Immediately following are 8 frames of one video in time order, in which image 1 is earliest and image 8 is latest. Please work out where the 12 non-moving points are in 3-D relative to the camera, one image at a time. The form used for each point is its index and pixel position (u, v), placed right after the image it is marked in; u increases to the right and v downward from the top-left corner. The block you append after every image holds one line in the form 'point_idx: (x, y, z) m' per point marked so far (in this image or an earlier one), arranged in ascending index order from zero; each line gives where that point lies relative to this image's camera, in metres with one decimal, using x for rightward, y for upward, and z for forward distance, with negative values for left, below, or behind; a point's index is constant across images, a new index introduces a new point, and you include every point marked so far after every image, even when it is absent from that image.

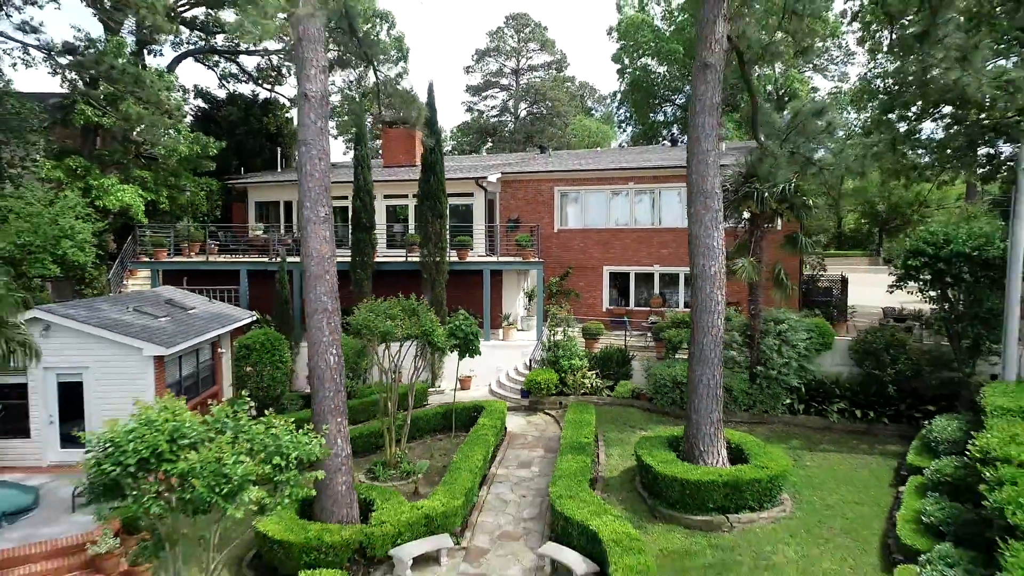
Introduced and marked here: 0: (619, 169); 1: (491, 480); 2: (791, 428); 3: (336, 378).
0: (+2.6, +2.8, +17.6) m
1: (-0.3, -2.7, +10.3) m
2: (+4.5, -2.2, +11.7) m
3: (-2.0, -1.0, +8.4) m
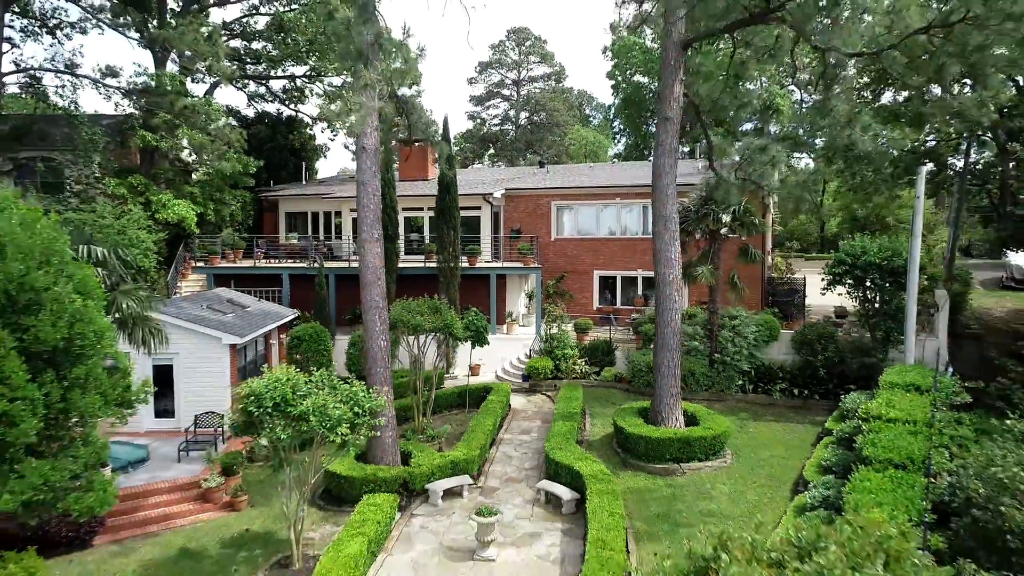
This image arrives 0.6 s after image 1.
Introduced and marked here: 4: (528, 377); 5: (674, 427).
0: (+2.6, +2.8, +20.3) m
1: (-0.2, -2.7, +13.1) m
2: (+4.5, -2.2, +14.5) m
3: (-1.9, -1.0, +11.1) m
4: (+0.4, -2.0, +16.7) m
5: (+2.7, -2.2, +12.4) m
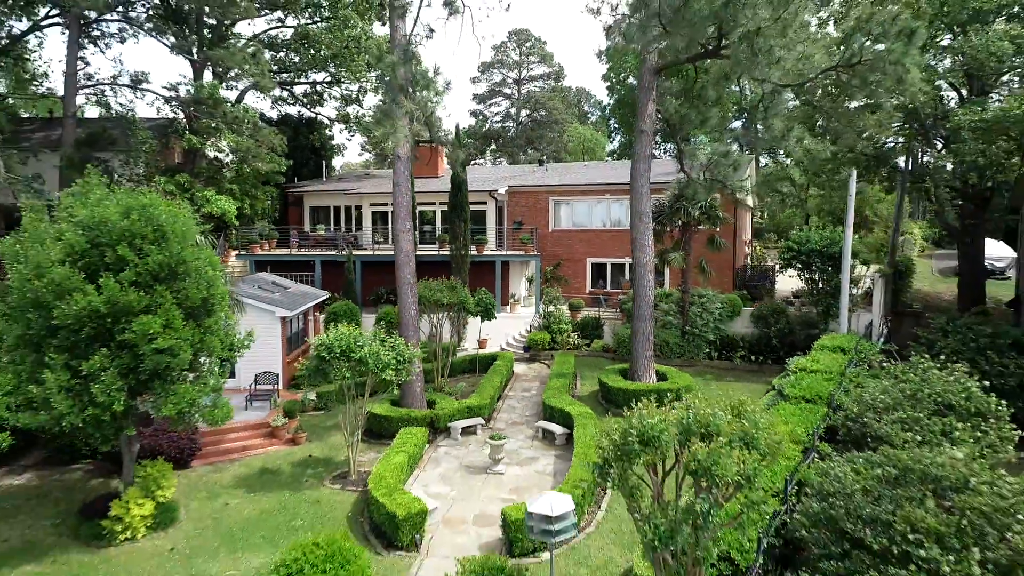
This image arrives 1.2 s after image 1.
0: (+2.7, +3.2, +23.1) m
1: (-0.1, -2.3, +15.9) m
2: (+4.6, -1.8, +17.3) m
3: (-1.8, -0.7, +13.9) m
4: (+0.5, -1.6, +19.5) m
5: (+2.8, -1.9, +15.2) m
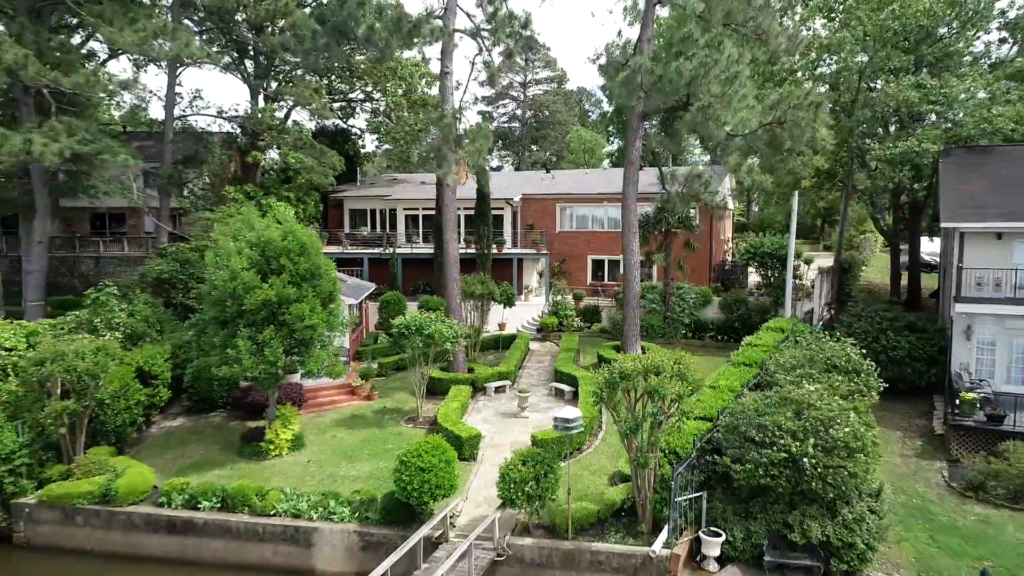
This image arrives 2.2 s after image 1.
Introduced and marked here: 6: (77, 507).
0: (+3.2, +3.5, +27.5) m
1: (+0.4, -2.2, +20.4) m
2: (+5.1, -1.7, +21.8) m
3: (-1.3, -0.5, +18.4) m
4: (+1.0, -1.4, +24.0) m
5: (+3.3, -1.7, +19.7) m
6: (-7.3, -3.7, +12.4) m
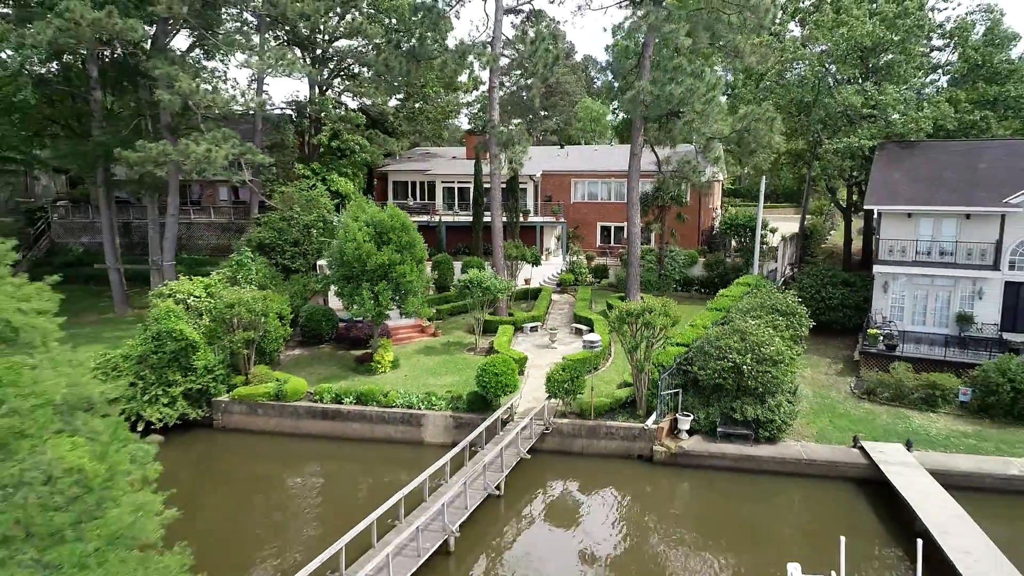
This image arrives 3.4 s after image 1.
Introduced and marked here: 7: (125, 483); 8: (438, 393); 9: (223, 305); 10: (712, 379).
0: (+4.2, +5.2, +33.0) m
1: (+1.4, -0.9, +26.2) m
2: (+6.1, -0.3, +27.6) m
3: (-0.3, +0.6, +24.2) m
4: (+2.0, +0.1, +29.8) m
5: (+4.3, -0.5, +25.5) m
6: (-6.3, -2.8, +18.3) m
7: (-4.0, -2.0, +7.8) m
8: (-1.8, -2.6, +18.5) m
9: (-7.3, -0.4, +18.5) m
10: (+4.5, -2.1, +16.6) m
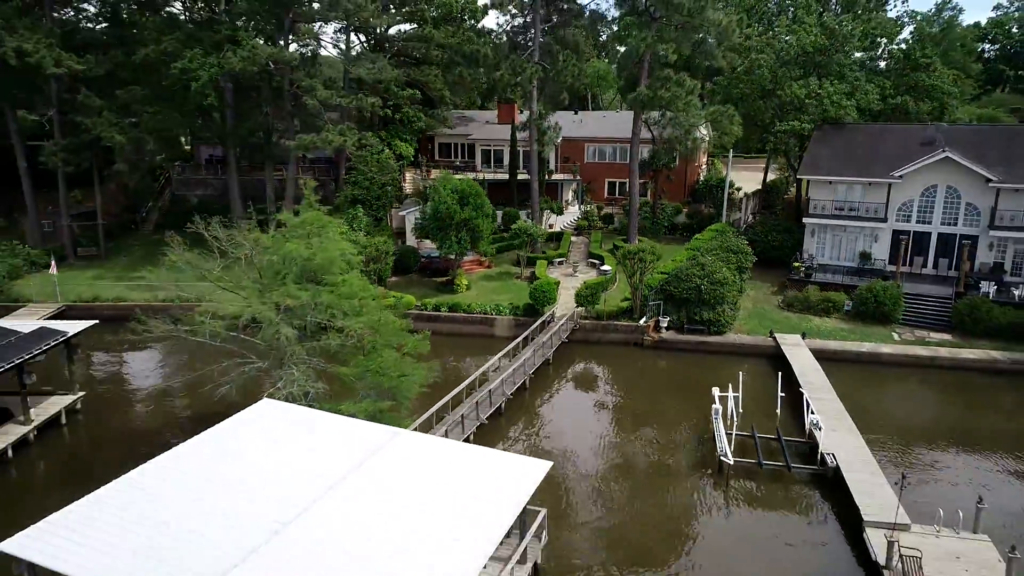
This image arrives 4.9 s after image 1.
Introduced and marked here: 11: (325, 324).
0: (+5.7, +8.5, +41.6) m
1: (+2.8, +1.8, +35.4) m
2: (+7.6, +2.5, +36.7) m
3: (+1.1, +3.1, +33.2) m
4: (+3.5, +3.1, +38.8) m
5: (+5.7, +2.1, +34.7) m
6: (-4.8, -0.9, +27.7) m
7: (-2.6, -1.0, +17.1) m
8: (-0.3, -0.6, +27.9) m
9: (-5.8, +1.6, +27.7) m
10: (+6.0, -0.2, +26.0) m
11: (-4.0, -0.8, +15.8) m
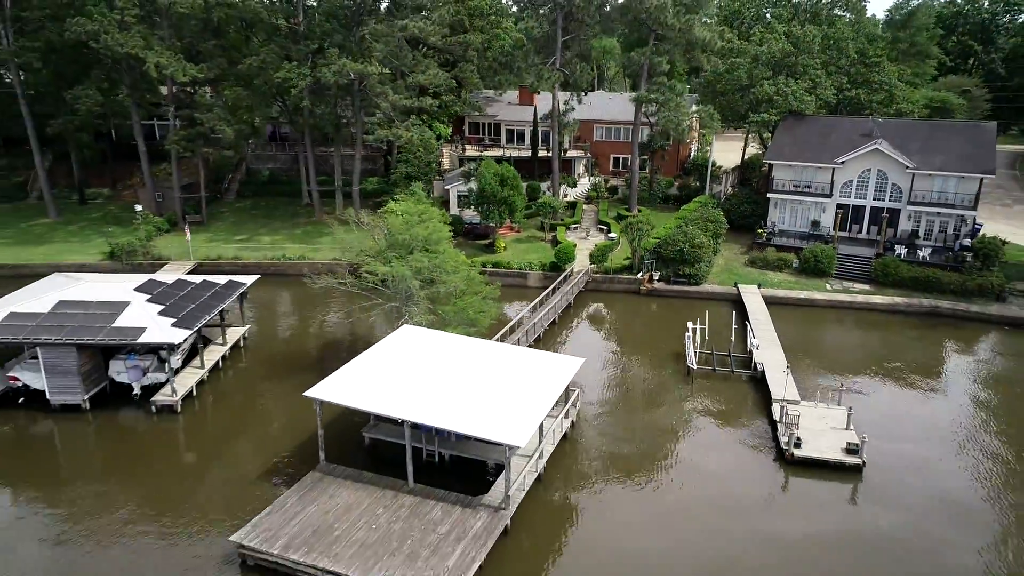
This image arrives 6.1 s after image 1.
0: (+7.1, +11.3, +49.6) m
1: (+4.2, +4.2, +43.8) m
2: (+9.0, +5.0, +45.1) m
3: (+2.6, +5.4, +41.6) m
4: (+4.9, +5.7, +47.2) m
5: (+7.1, +4.5, +43.1) m
6: (-3.4, +1.0, +36.3) m
7: (-1.2, +0.2, +25.8) m
8: (+1.1, +1.3, +36.5) m
9: (-4.4, +3.5, +36.1) m
10: (+7.4, +1.5, +34.6) m
11: (-2.6, +0.3, +24.5) m
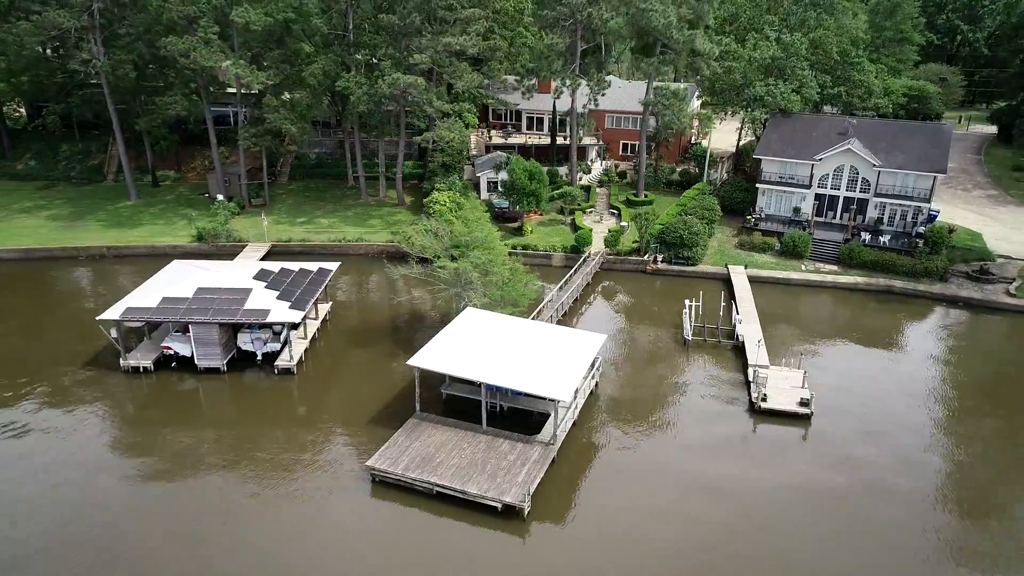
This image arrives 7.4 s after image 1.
0: (+8.7, +13.4, +55.6) m
1: (+5.8, +6.0, +50.3) m
2: (+10.5, +6.8, +51.5) m
3: (+4.1, +7.0, +48.0) m
4: (+6.4, +7.7, +53.5) m
5: (+8.7, +6.2, +49.5) m
6: (-1.9, +2.3, +43.0) m
7: (+0.4, +0.7, +32.6) m
8: (+2.6, +2.5, +43.2) m
9: (-2.8, +4.7, +42.7) m
10: (+9.0, +2.7, +41.2) m
11: (-1.1, +0.8, +31.2) m
